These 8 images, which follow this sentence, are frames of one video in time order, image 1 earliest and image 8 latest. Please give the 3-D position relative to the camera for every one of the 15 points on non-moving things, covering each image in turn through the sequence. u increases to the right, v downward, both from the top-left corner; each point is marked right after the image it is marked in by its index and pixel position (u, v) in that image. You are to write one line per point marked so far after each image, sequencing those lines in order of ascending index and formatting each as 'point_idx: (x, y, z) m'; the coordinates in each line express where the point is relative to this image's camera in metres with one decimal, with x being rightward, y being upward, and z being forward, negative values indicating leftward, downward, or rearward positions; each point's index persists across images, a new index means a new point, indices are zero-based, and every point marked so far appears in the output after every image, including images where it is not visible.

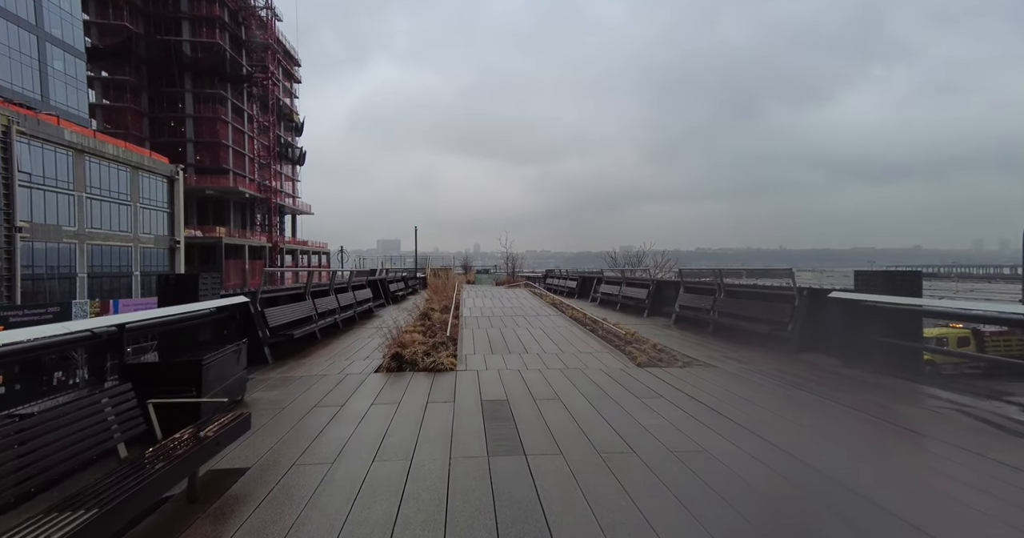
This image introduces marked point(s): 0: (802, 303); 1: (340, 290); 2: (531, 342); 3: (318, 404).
0: (+4.1, -0.5, +5.7) m
1: (-4.2, -0.5, +10.1) m
2: (+0.3, -1.2, +6.6) m
3: (-1.9, -1.3, +4.1) m
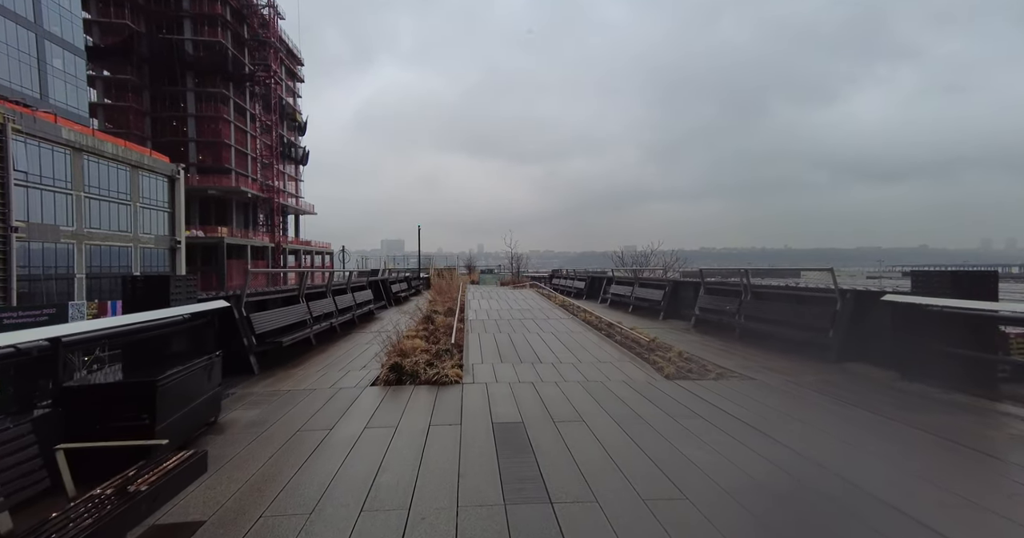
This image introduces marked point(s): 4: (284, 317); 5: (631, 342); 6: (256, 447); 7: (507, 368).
0: (+4.2, -0.5, +5.2) m
1: (-4.0, -0.5, +9.5) m
2: (+0.5, -1.2, +6.0) m
3: (-1.8, -1.3, +3.6) m
4: (-3.4, -0.7, +6.0) m
5: (+1.9, -1.2, +6.4) m
6: (-1.9, -1.3, +3.0) m
7: (-0.1, -1.2, +5.1) m
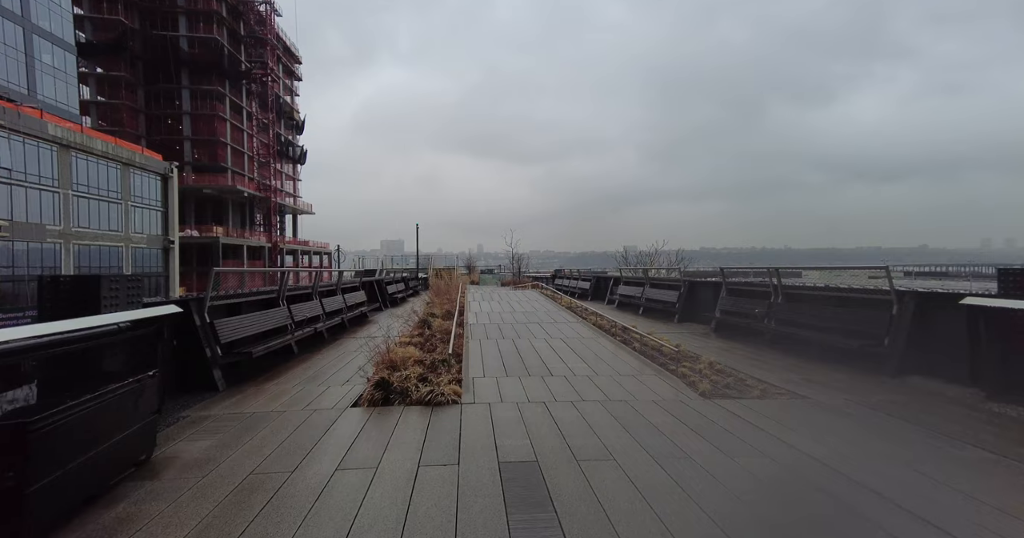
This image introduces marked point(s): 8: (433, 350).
0: (+4.3, -0.5, +4.4) m
1: (-4.0, -0.5, +8.8) m
2: (+0.5, -1.2, +5.3) m
3: (-1.7, -1.3, +2.9) m
4: (-3.3, -0.7, +5.3) m
5: (+2.0, -1.2, +5.7) m
6: (-1.8, -1.3, +2.3) m
7: (0.0, -1.2, +4.4) m
8: (-1.1, -1.1, +5.7) m
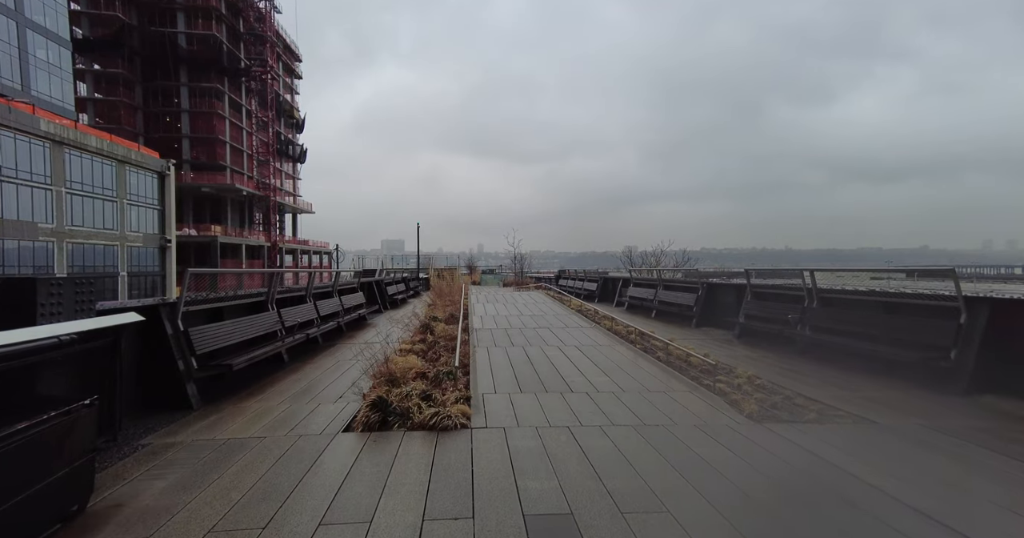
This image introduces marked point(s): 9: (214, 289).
0: (+4.4, -0.5, +3.9) m
1: (-3.8, -0.5, +8.3) m
2: (+0.7, -1.2, +4.8) m
3: (-1.6, -1.3, +2.3) m
4: (-3.2, -0.7, +4.8) m
5: (+2.2, -1.2, +5.2) m
6: (-1.7, -1.3, +1.7) m
7: (+0.2, -1.2, +3.9) m
8: (-0.9, -1.2, +5.2) m
9: (-3.6, -0.3, +4.9) m
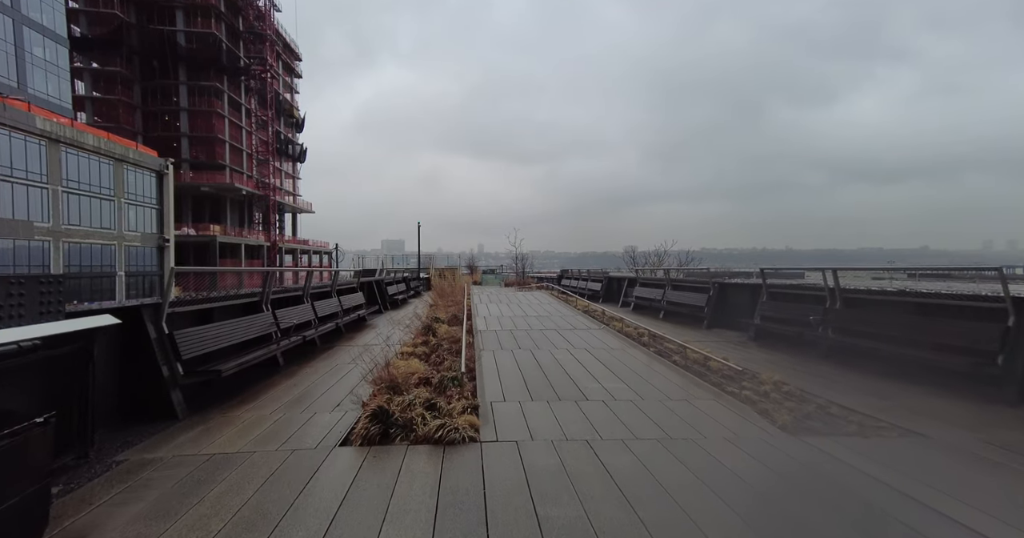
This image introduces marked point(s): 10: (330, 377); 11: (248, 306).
0: (+4.5, -0.5, +3.6) m
1: (-3.7, -0.5, +8.0) m
2: (+0.8, -1.2, +4.5) m
3: (-1.5, -1.3, +2.0) m
4: (-3.1, -0.7, +4.5) m
5: (+2.3, -1.2, +4.9) m
6: (-1.6, -1.3, +1.5) m
7: (+0.3, -1.2, +3.6) m
8: (-0.9, -1.1, +4.9) m
9: (-3.5, -0.2, +4.6) m
10: (-2.1, -1.3, +4.8) m
11: (-3.6, -0.5, +5.6) m
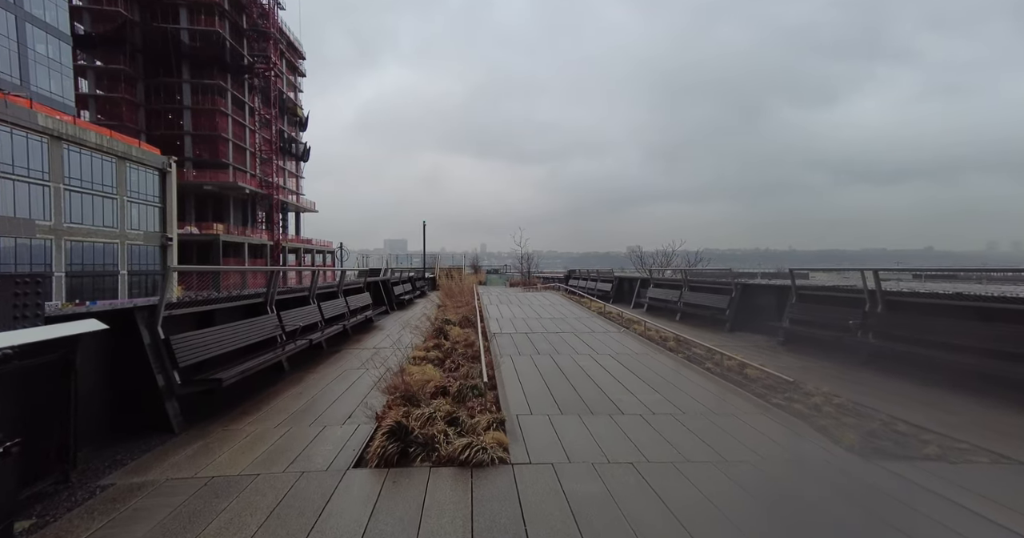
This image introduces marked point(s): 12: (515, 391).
0: (+4.8, -0.5, +3.3) m
1: (-3.4, -0.5, +7.7) m
2: (+1.0, -1.2, +4.2) m
3: (-1.2, -1.3, +1.7) m
4: (-2.8, -0.7, +4.1) m
5: (+2.5, -1.2, +4.6) m
6: (-1.3, -1.3, +1.1) m
7: (+0.5, -1.2, +3.2) m
8: (-0.6, -1.1, +4.5) m
9: (-3.2, -0.2, +4.3) m
10: (-1.9, -1.3, +4.5) m
11: (-3.4, -0.5, +5.3) m
12: (0.0, -1.2, +4.0) m
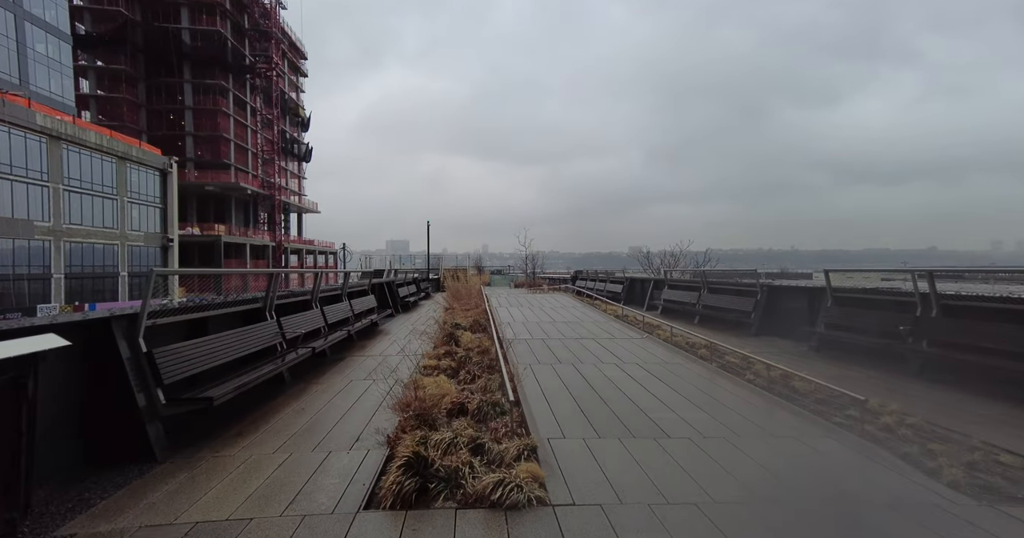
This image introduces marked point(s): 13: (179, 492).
0: (+5.0, -0.5, +2.8) m
1: (-3.2, -0.5, +7.3) m
2: (+1.3, -1.2, +3.7) m
3: (-1.0, -1.3, +1.3) m
4: (-2.6, -0.7, +3.7) m
5: (+2.7, -1.2, +4.1) m
6: (-1.1, -1.3, +0.7) m
7: (+0.7, -1.3, +2.8) m
8: (-0.4, -1.2, +4.1) m
9: (-3.0, -0.3, +3.9) m
10: (-1.7, -1.3, +4.1) m
11: (-3.2, -0.5, +4.9) m
12: (+0.2, -1.2, +3.5) m
13: (-1.9, -1.3, +2.4) m
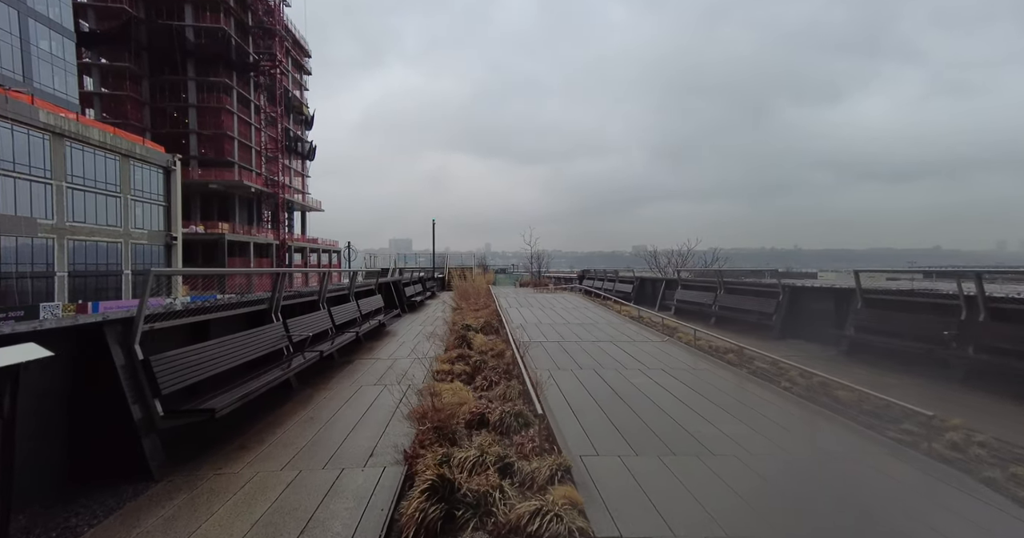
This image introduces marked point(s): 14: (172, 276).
0: (+5.2, -0.5, +2.5) m
1: (-3.0, -0.5, +7.0) m
2: (+1.5, -1.2, +3.5) m
3: (-0.8, -1.3, +1.0) m
4: (-2.4, -0.7, +3.5) m
5: (+2.9, -1.2, +3.8) m
6: (-0.9, -1.3, +0.5) m
7: (+0.9, -1.3, +2.6) m
8: (-0.2, -1.2, +3.9) m
9: (-2.8, -0.3, +3.7) m
10: (-1.5, -1.3, +3.8) m
11: (-3.0, -0.5, +4.7) m
12: (+0.4, -1.2, +3.3) m
13: (-1.7, -1.3, +2.2) m
14: (-2.7, -0.1, +3.2) m
